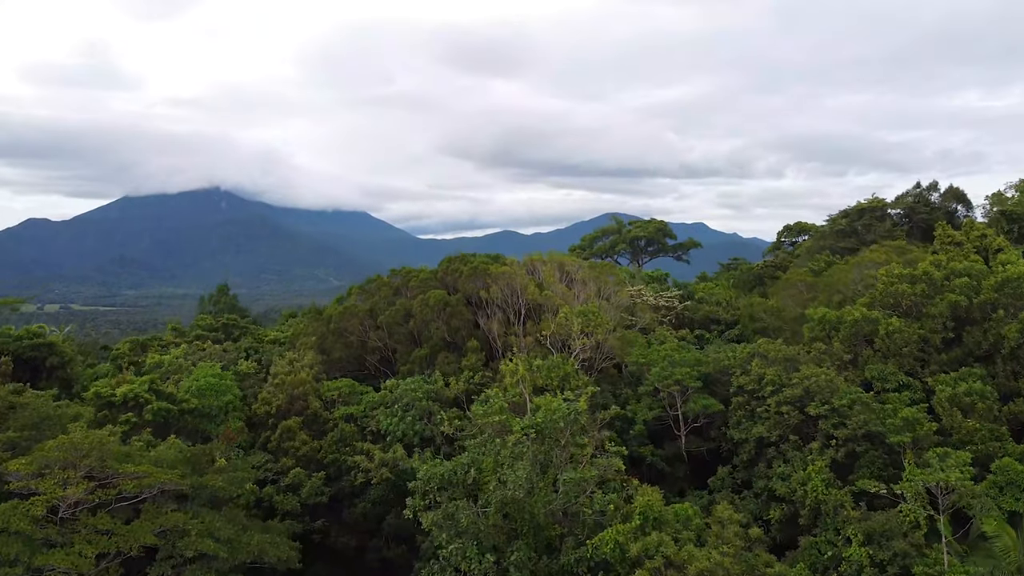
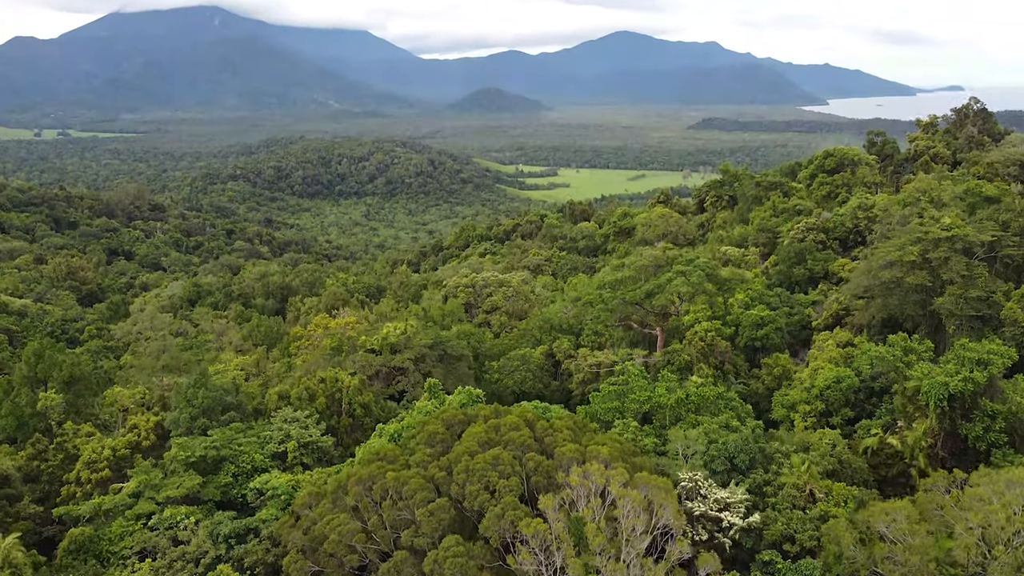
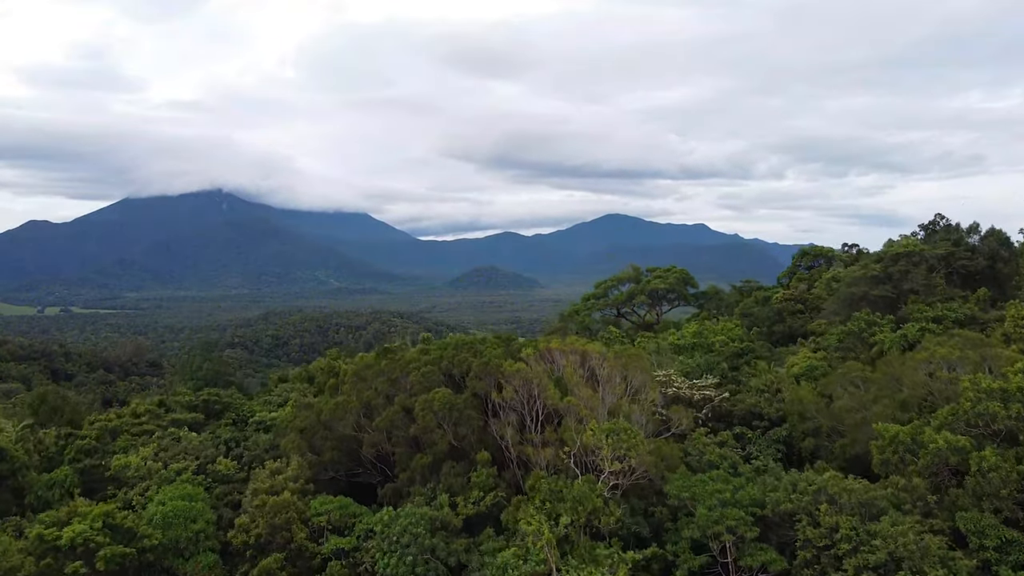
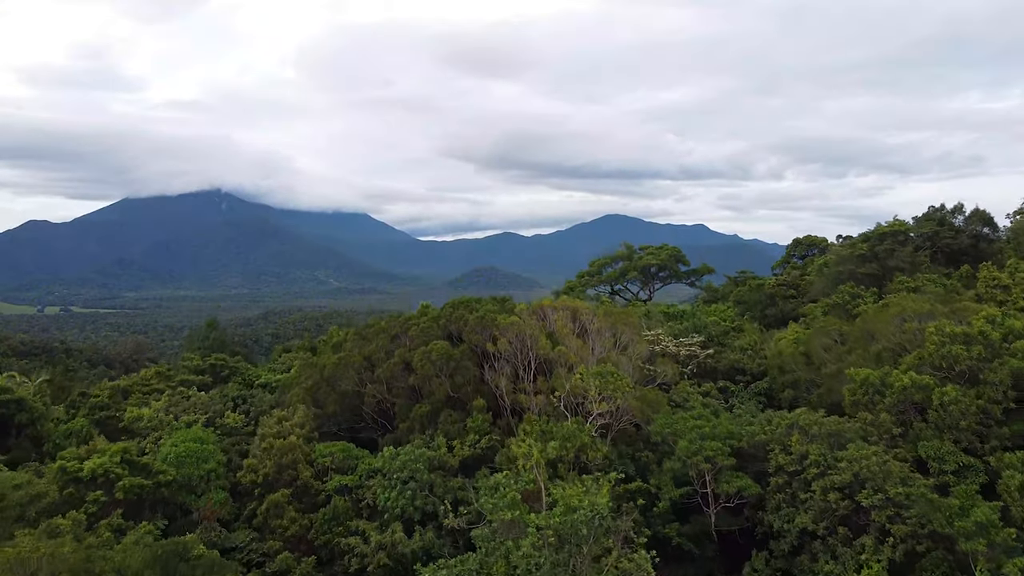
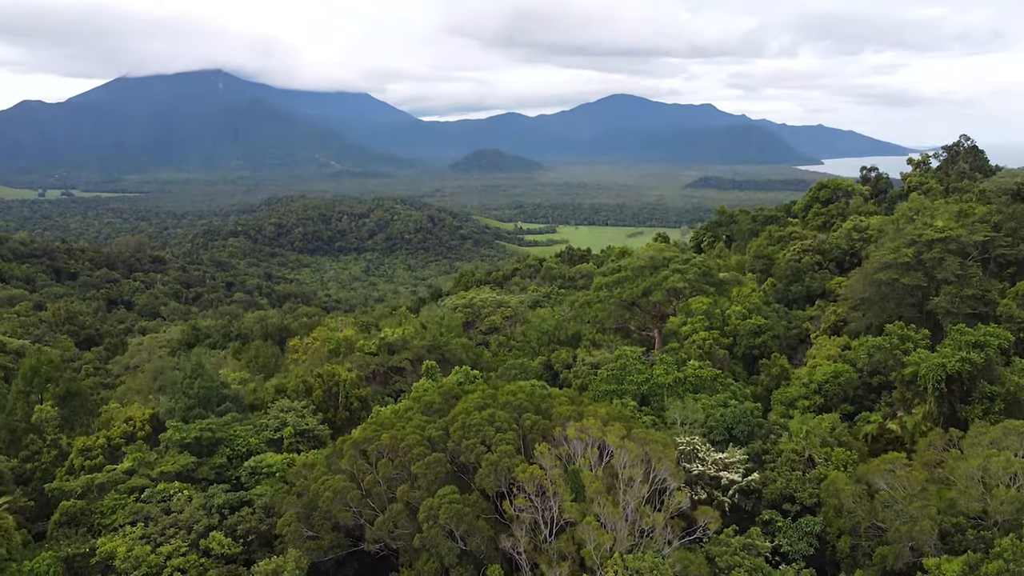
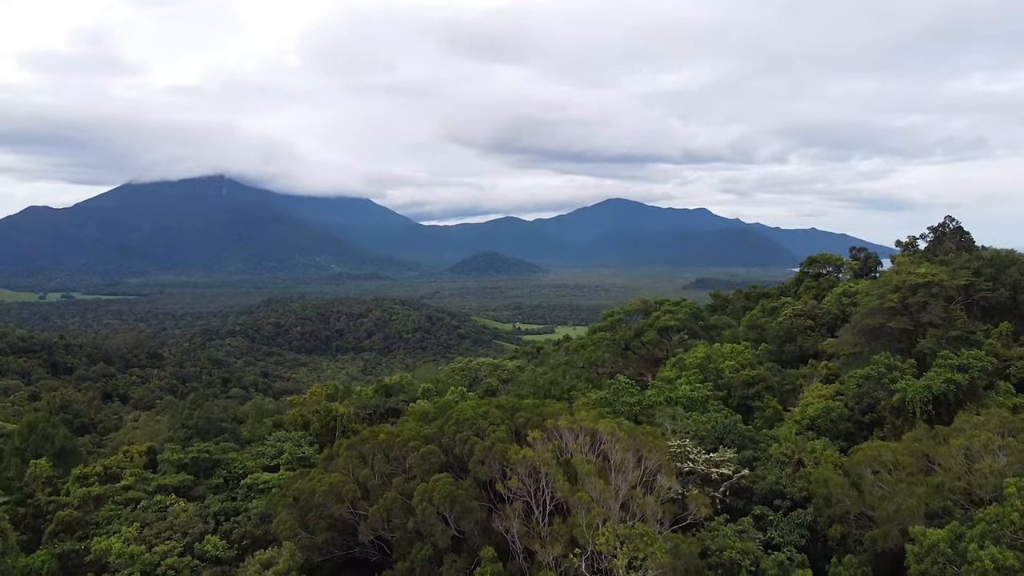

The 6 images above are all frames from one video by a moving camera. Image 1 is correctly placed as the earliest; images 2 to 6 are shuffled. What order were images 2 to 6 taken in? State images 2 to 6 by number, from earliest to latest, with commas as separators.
4, 3, 6, 5, 2
